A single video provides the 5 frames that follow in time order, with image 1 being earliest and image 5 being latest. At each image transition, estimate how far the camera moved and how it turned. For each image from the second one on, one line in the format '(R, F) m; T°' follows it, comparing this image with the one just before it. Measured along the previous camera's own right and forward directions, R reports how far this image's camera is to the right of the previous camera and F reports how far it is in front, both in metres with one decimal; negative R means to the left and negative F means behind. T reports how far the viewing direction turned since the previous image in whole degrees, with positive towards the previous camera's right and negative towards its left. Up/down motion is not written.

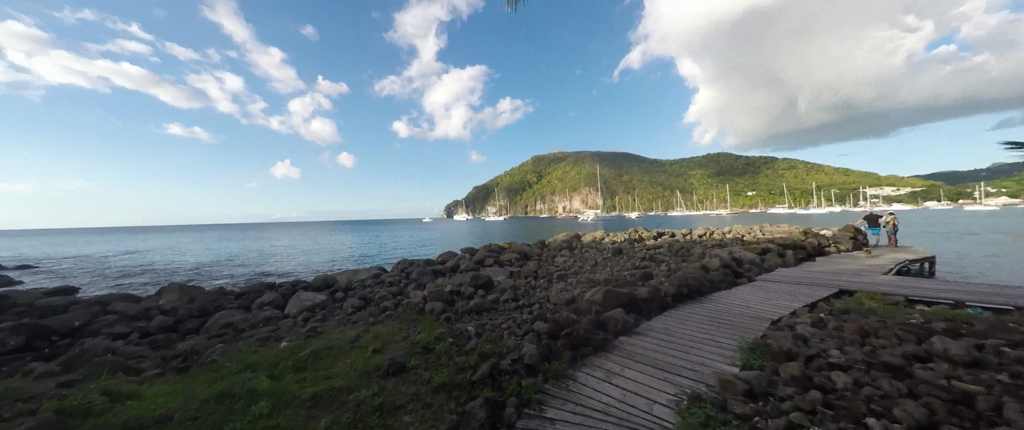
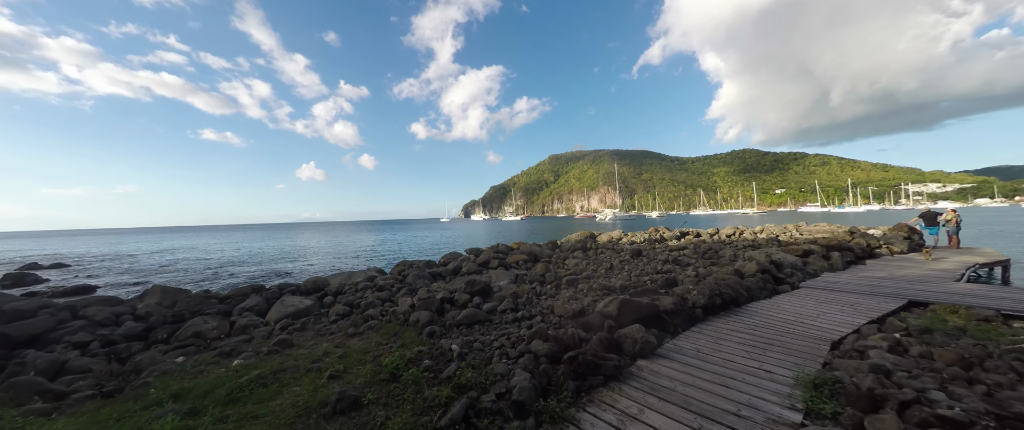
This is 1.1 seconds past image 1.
(+0.5, +1.2) m; -3°
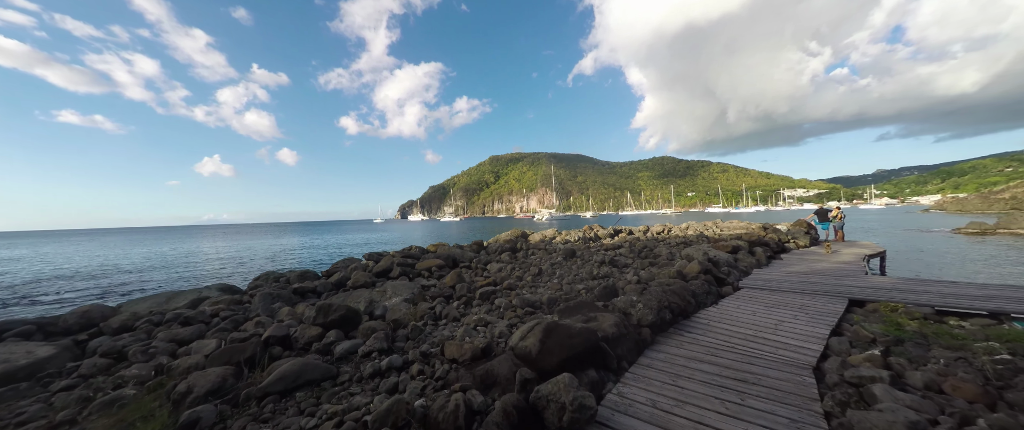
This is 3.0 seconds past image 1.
(+1.1, +2.6) m; +11°
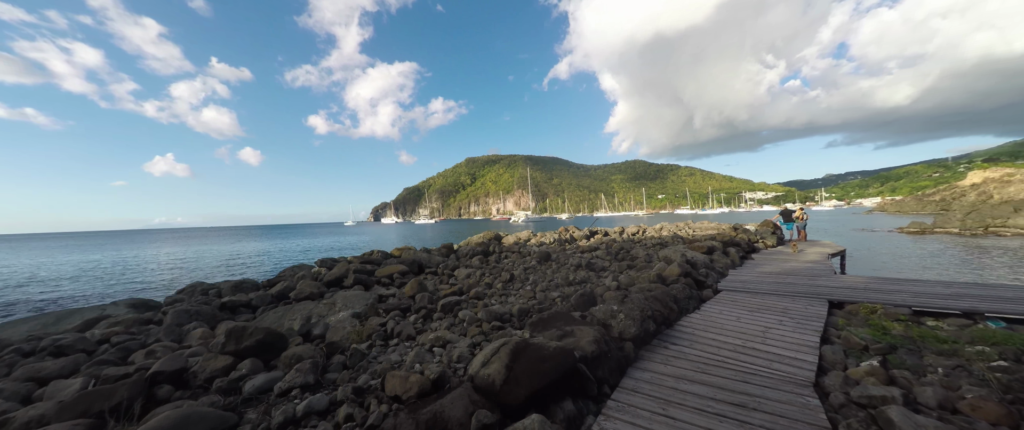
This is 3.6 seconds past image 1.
(+0.2, +0.9) m; +4°
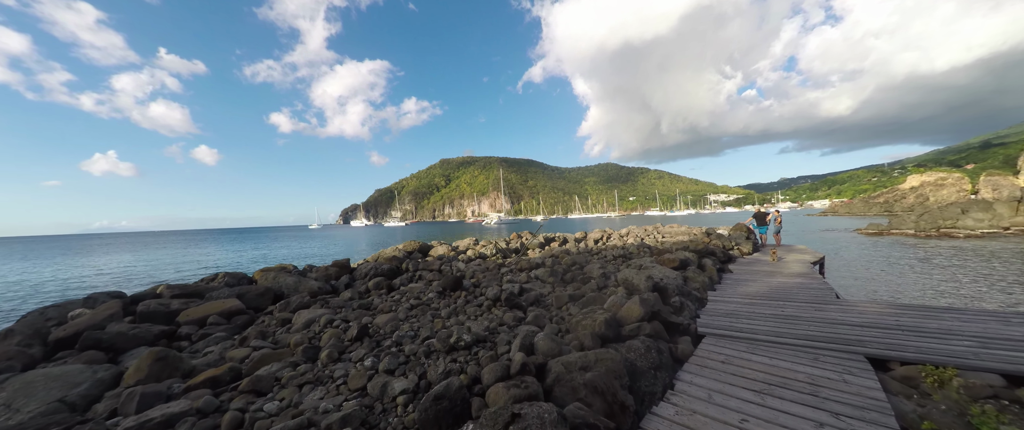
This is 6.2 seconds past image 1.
(+2.0, +3.4) m; +5°
